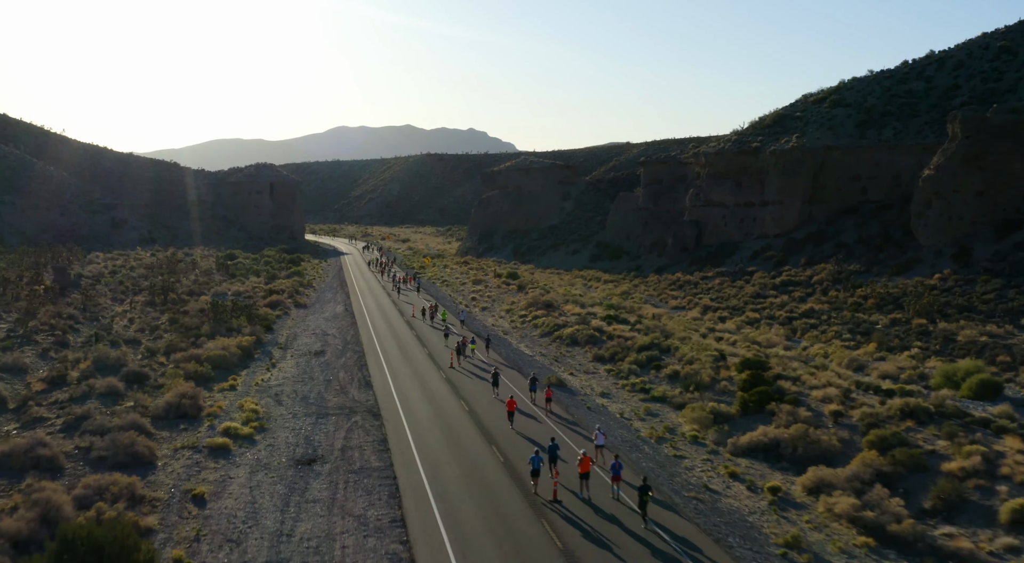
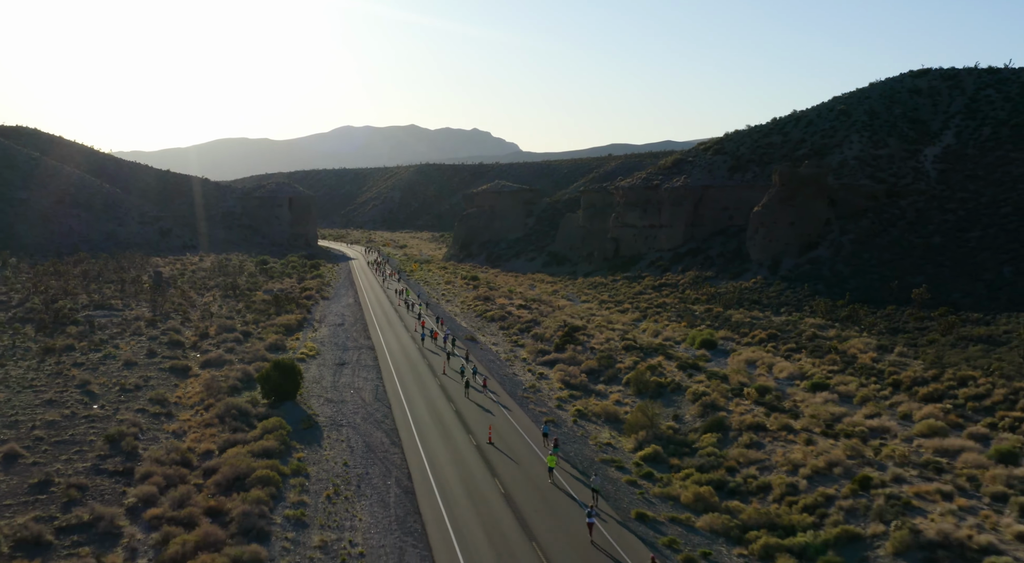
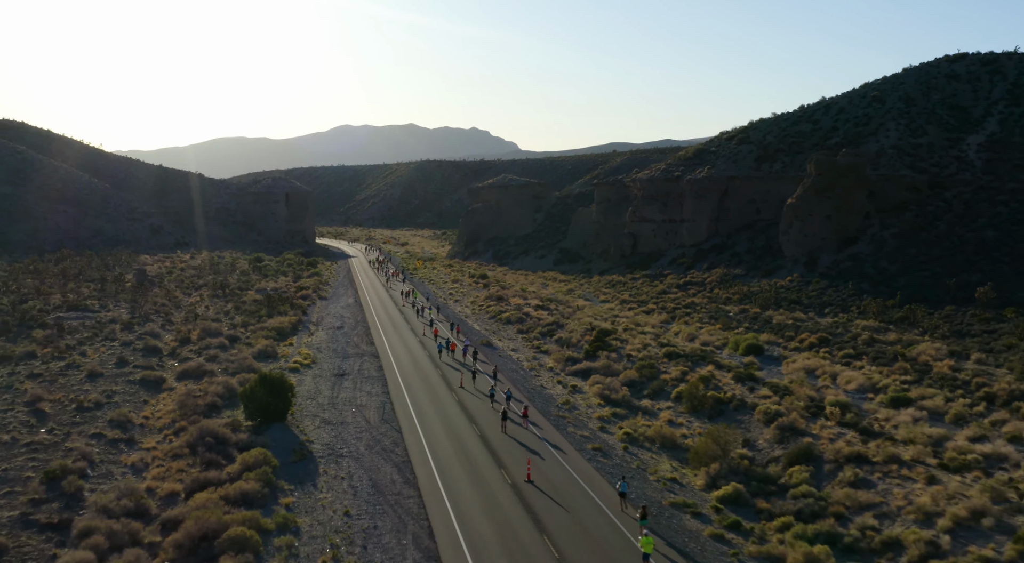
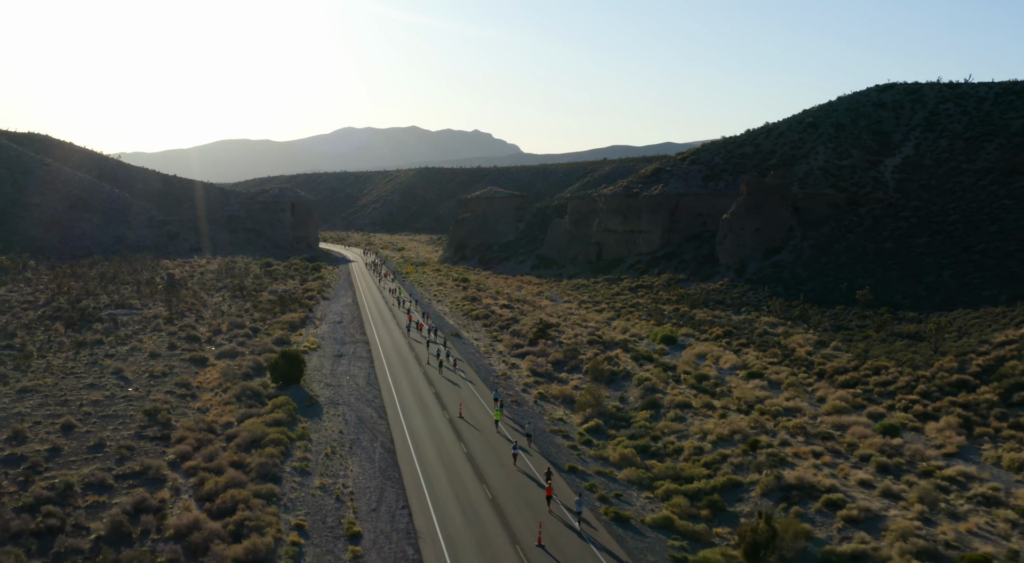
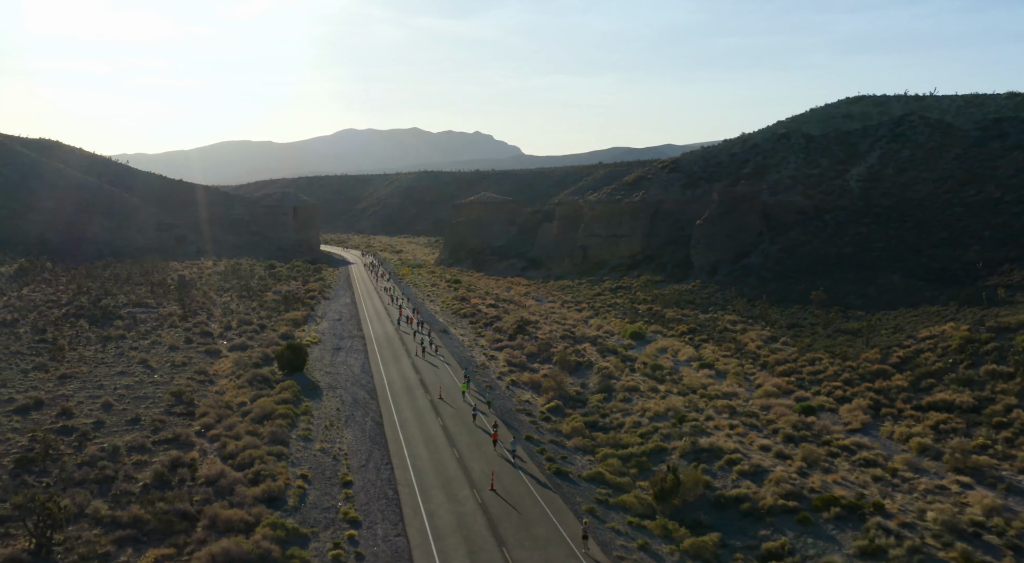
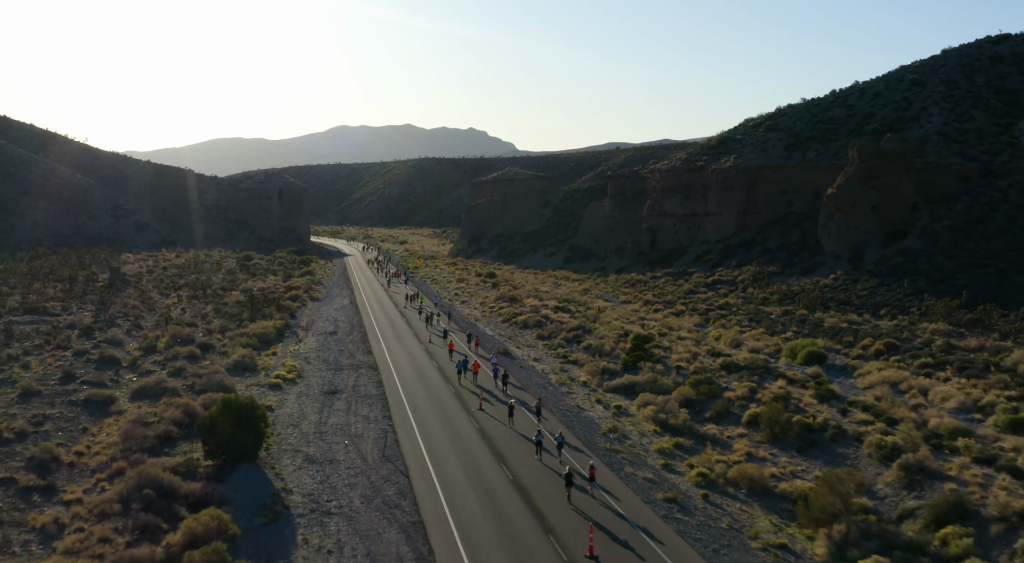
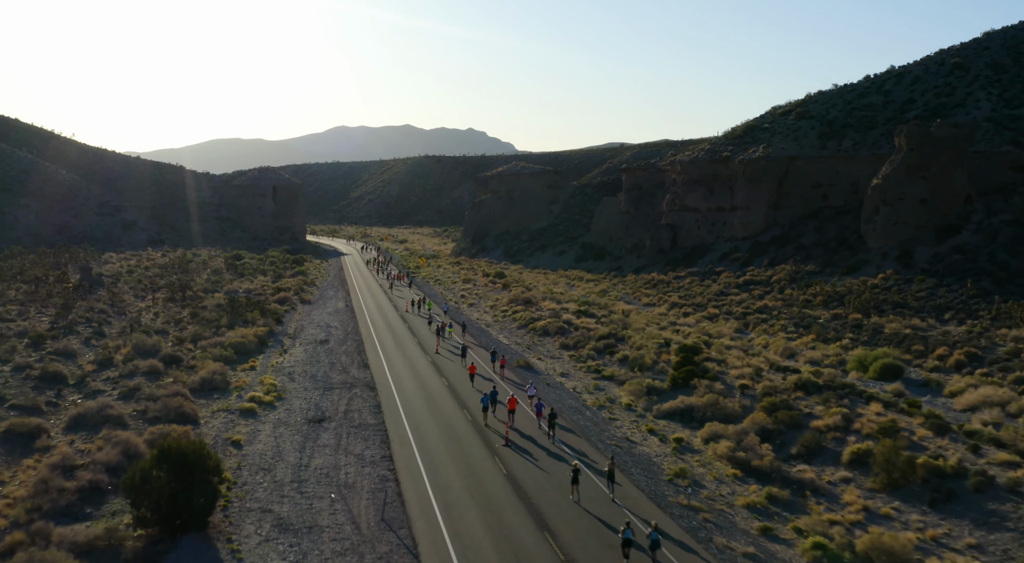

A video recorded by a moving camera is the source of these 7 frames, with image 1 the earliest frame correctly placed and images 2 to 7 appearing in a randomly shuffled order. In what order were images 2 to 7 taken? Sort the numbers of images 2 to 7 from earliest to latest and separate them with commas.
7, 6, 3, 2, 4, 5
